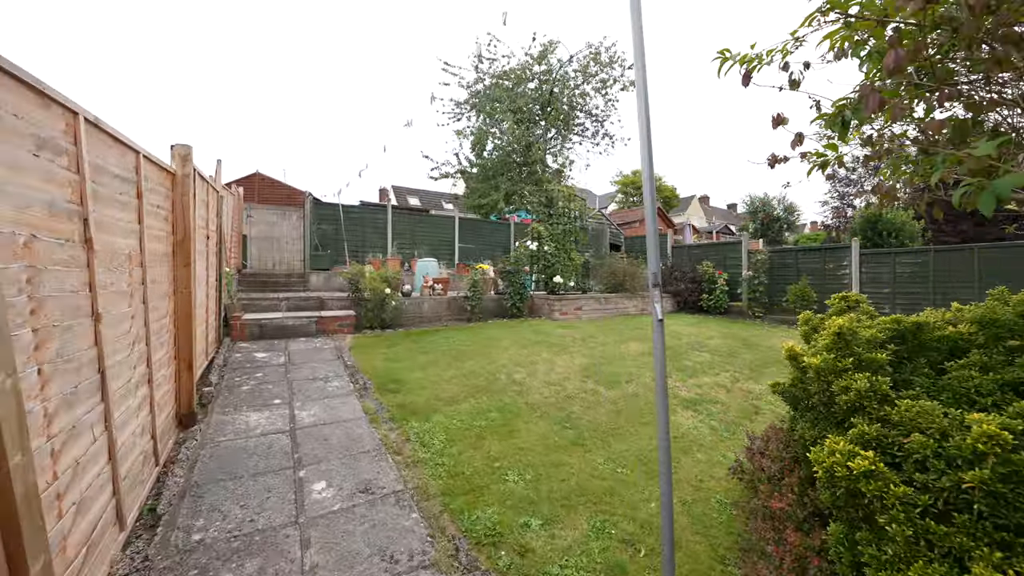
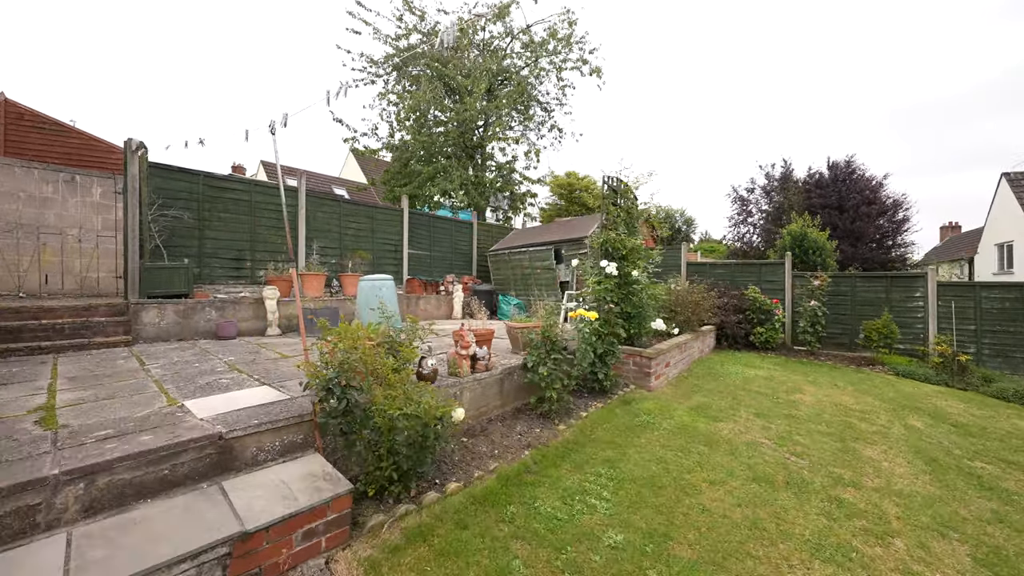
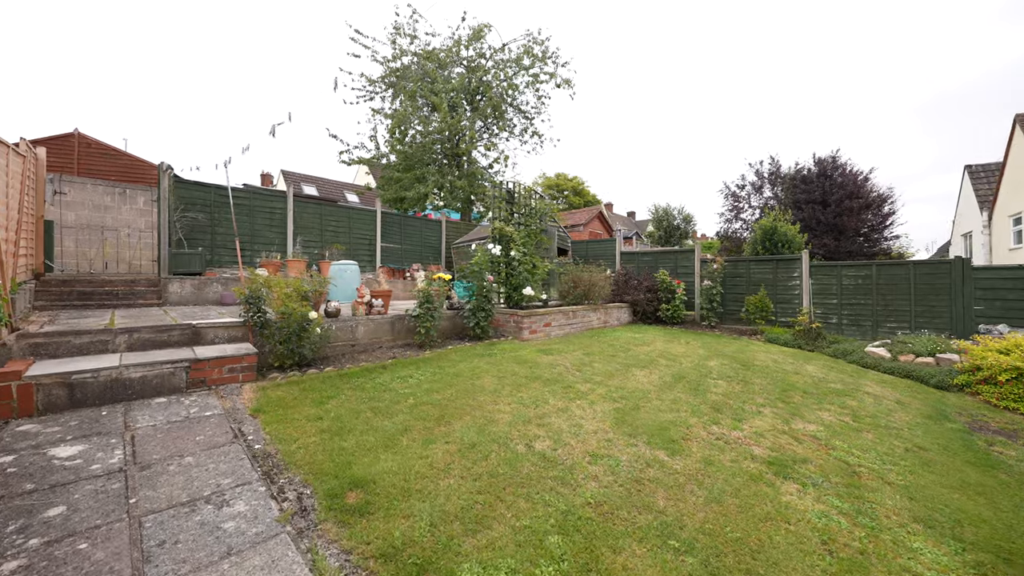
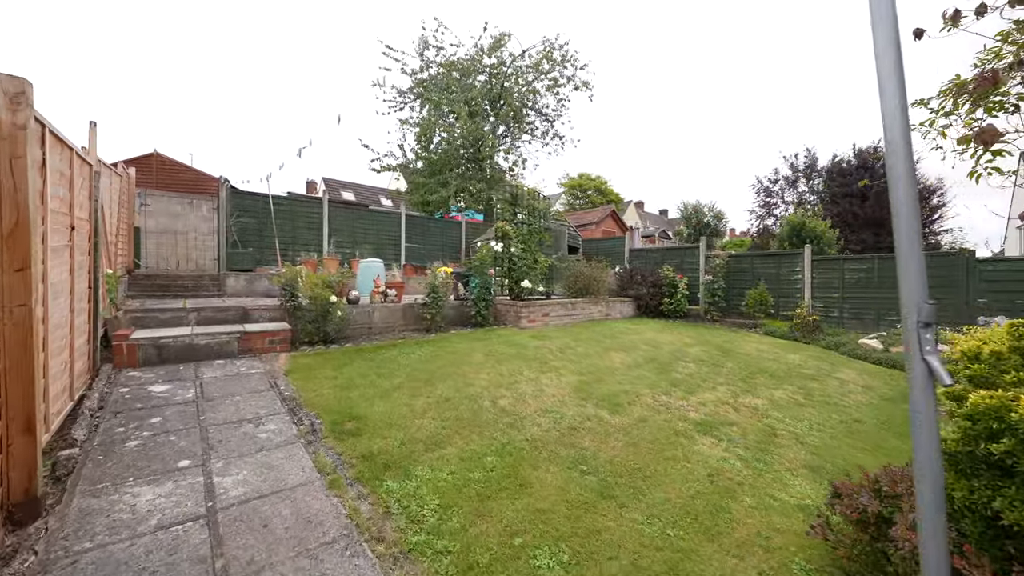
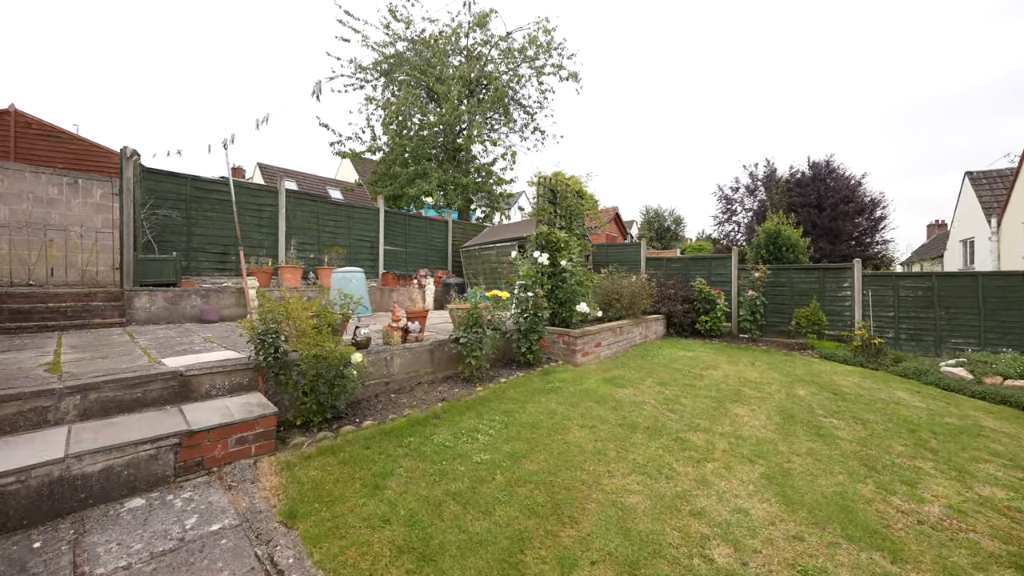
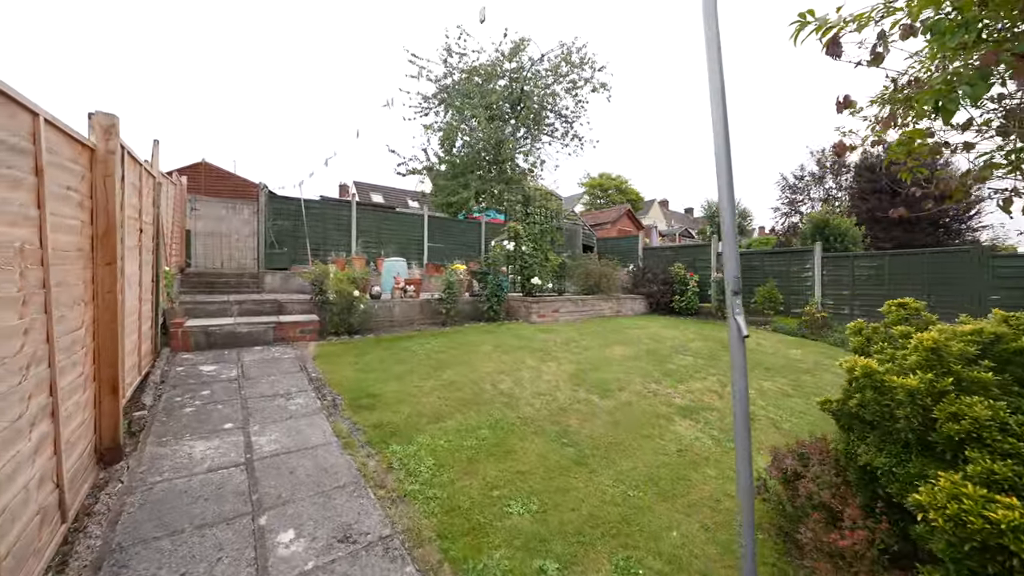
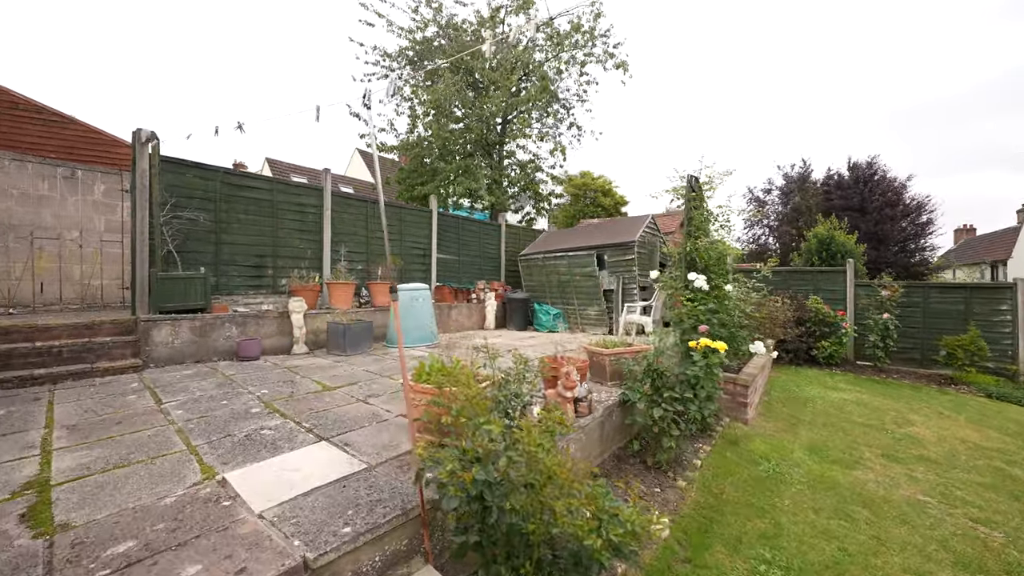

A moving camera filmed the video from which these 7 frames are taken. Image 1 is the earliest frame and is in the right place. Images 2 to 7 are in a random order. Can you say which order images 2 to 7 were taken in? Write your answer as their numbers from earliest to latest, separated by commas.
6, 4, 3, 5, 2, 7
